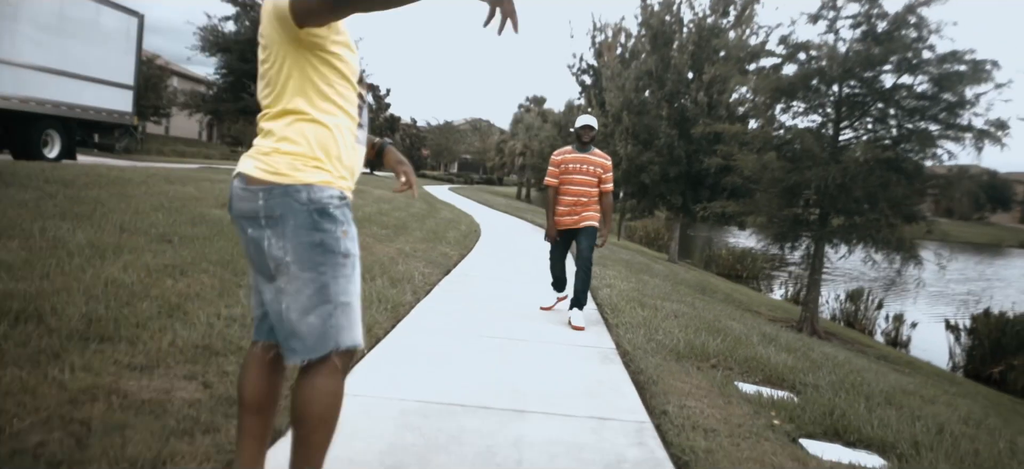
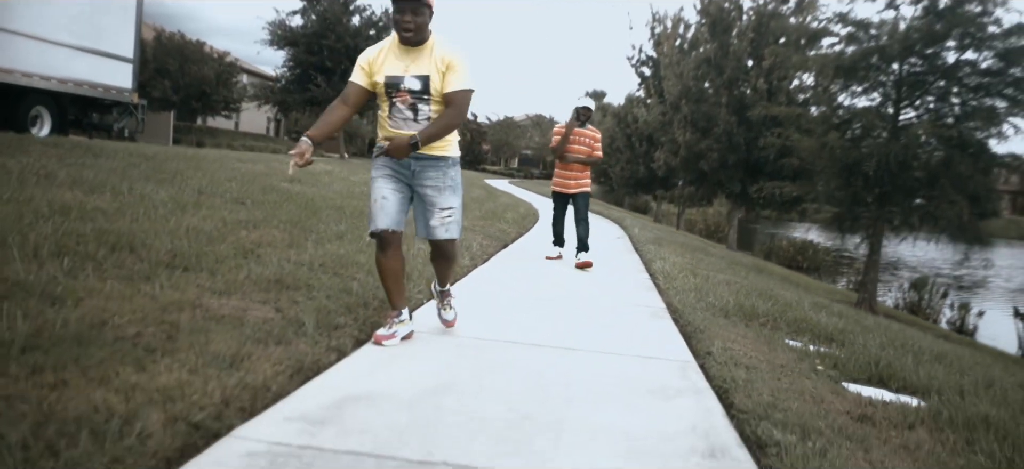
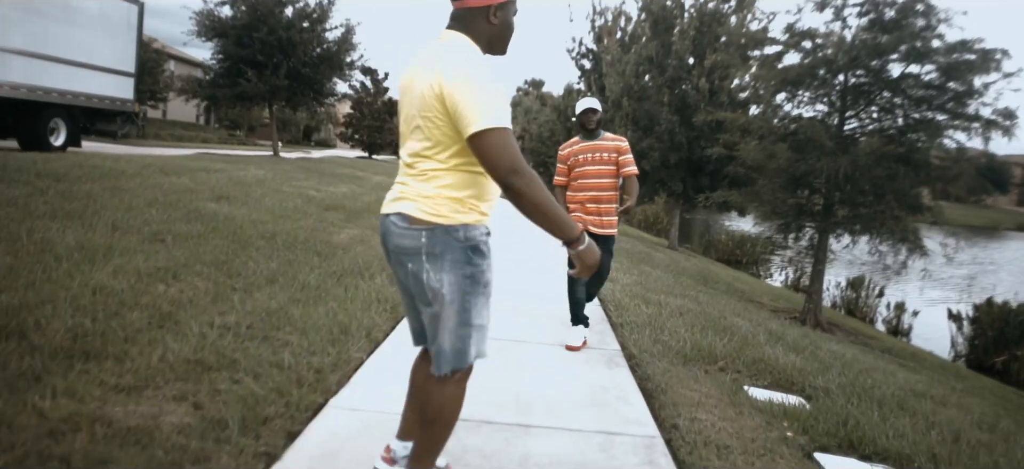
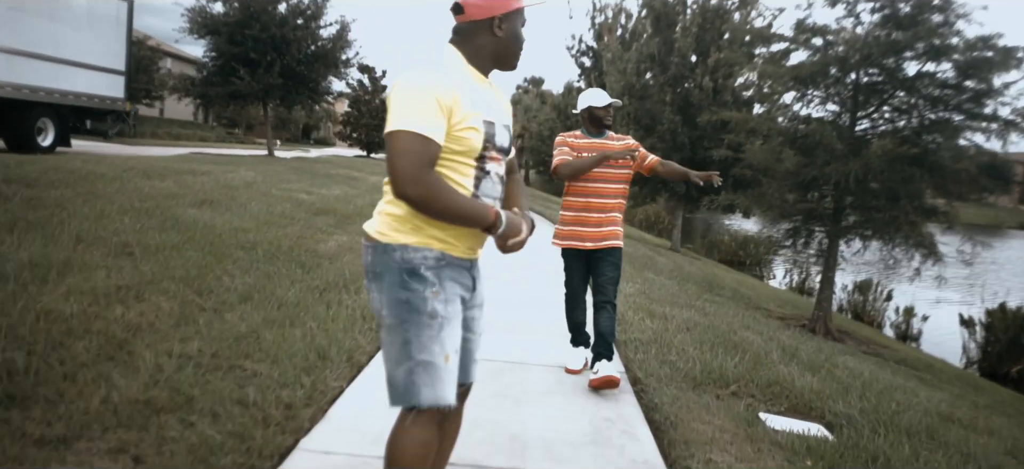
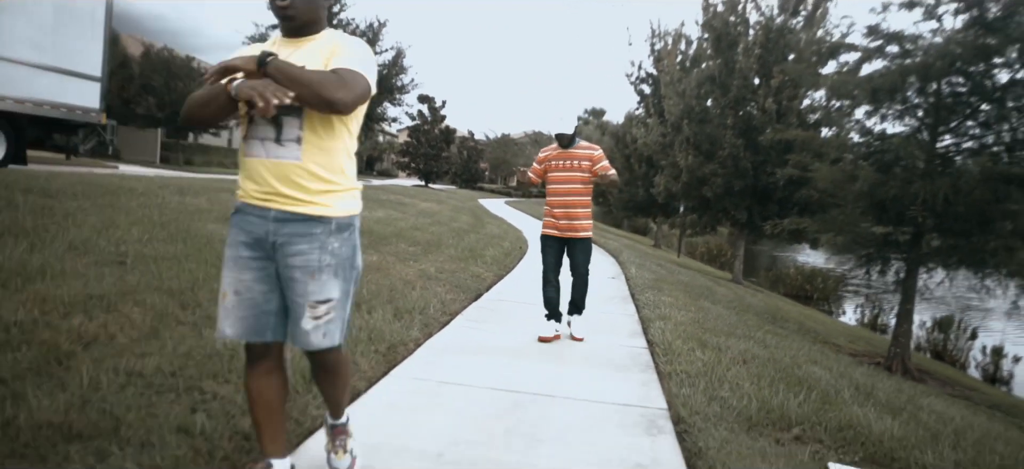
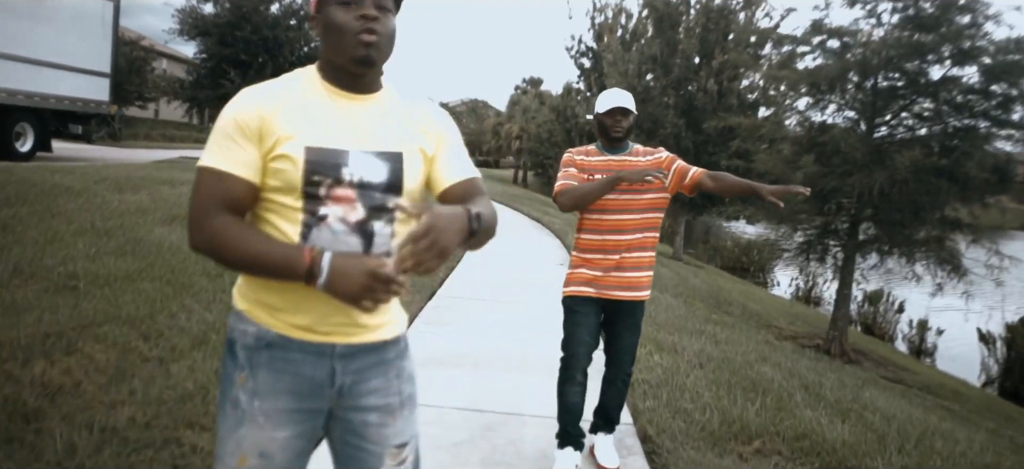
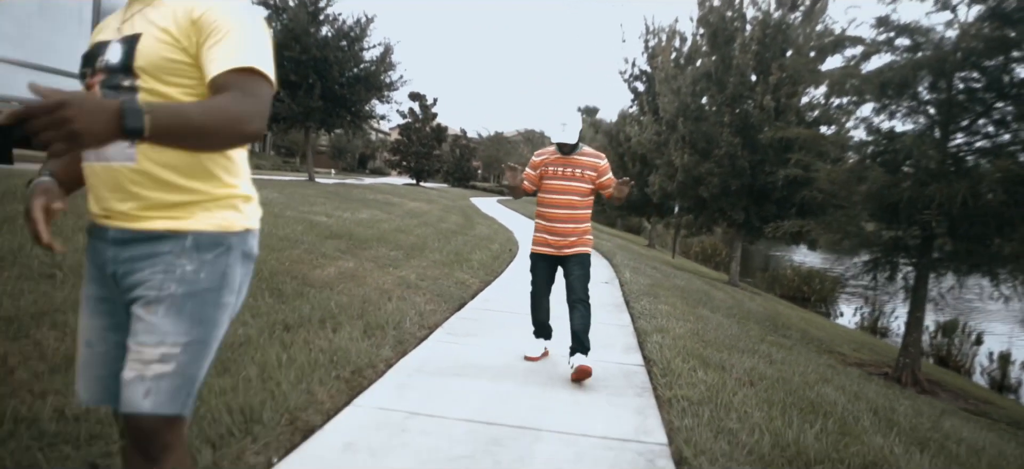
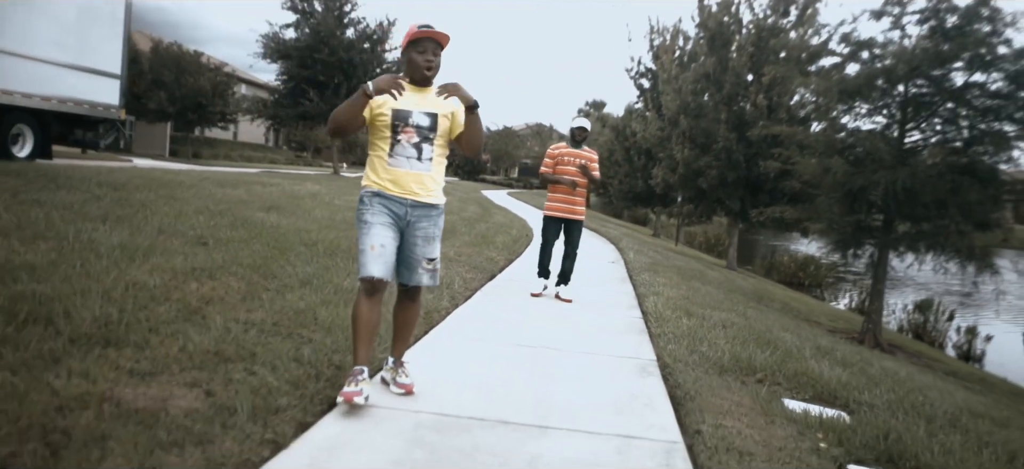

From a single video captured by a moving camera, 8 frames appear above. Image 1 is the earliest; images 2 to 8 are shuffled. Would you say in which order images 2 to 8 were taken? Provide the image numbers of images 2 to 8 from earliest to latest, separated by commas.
3, 4, 6, 7, 5, 8, 2
